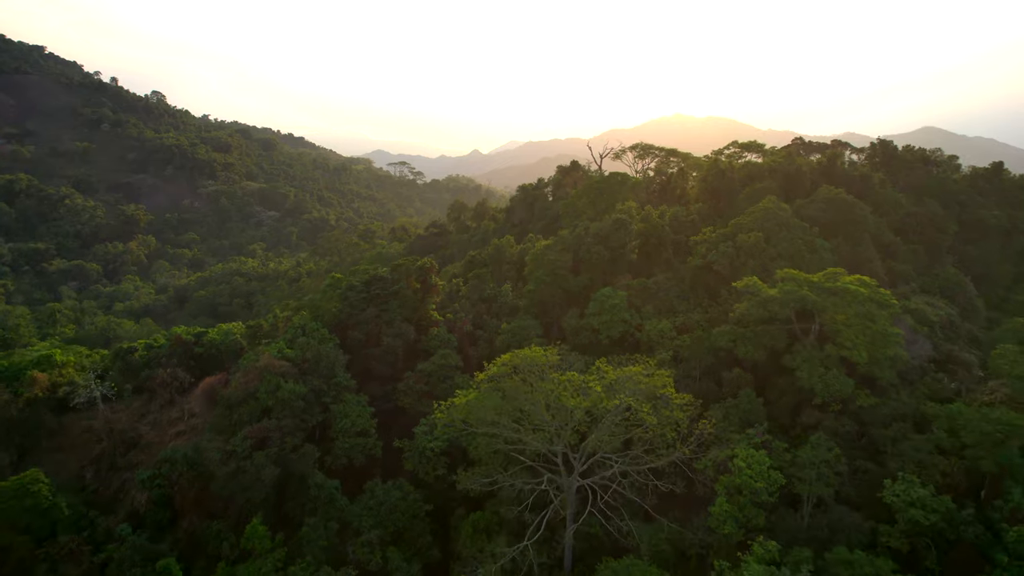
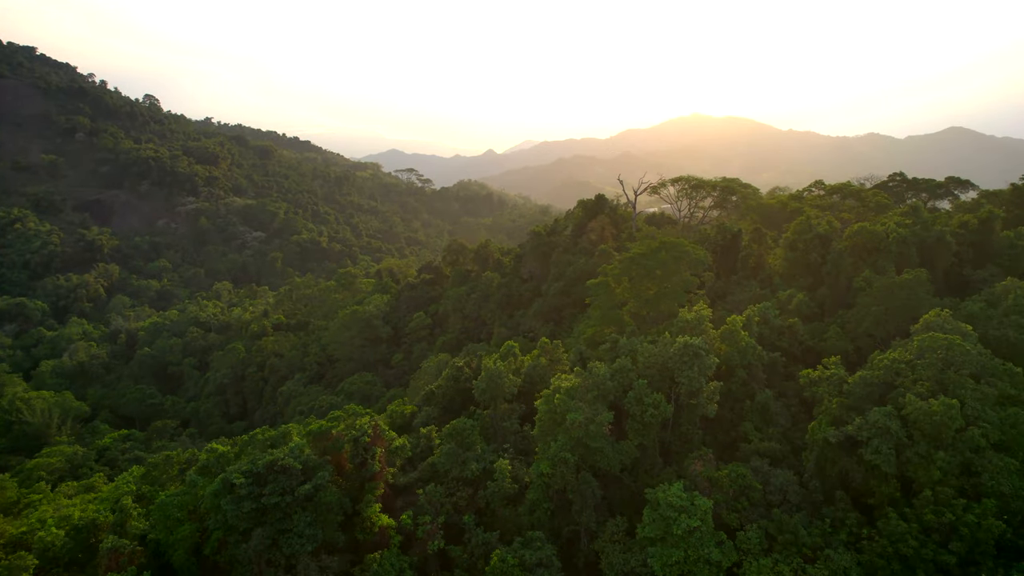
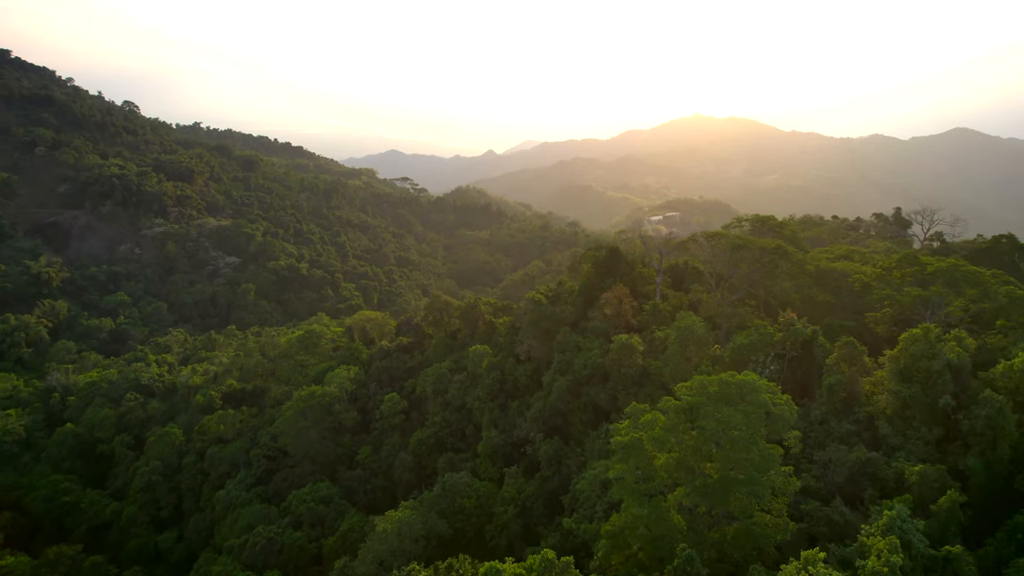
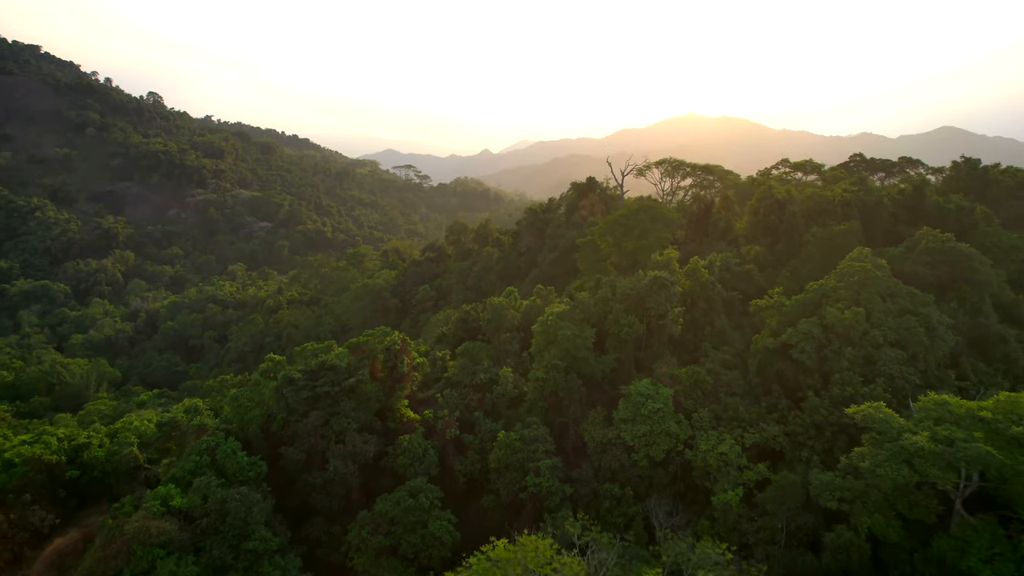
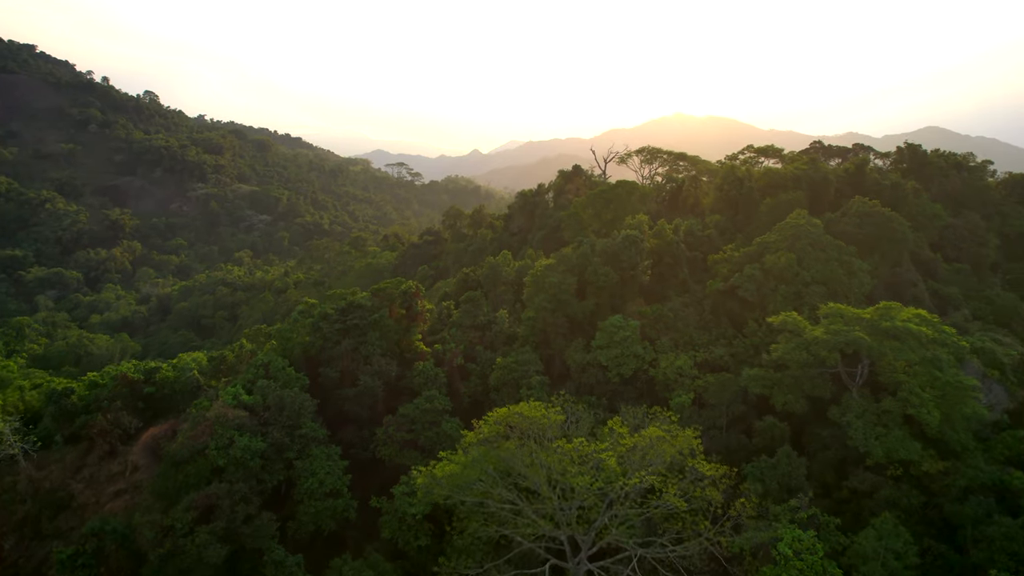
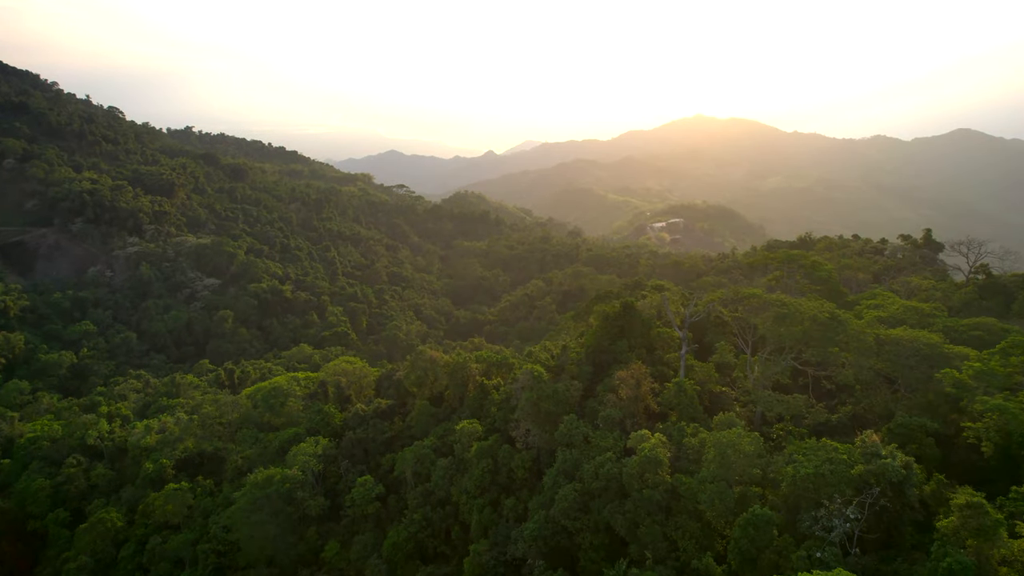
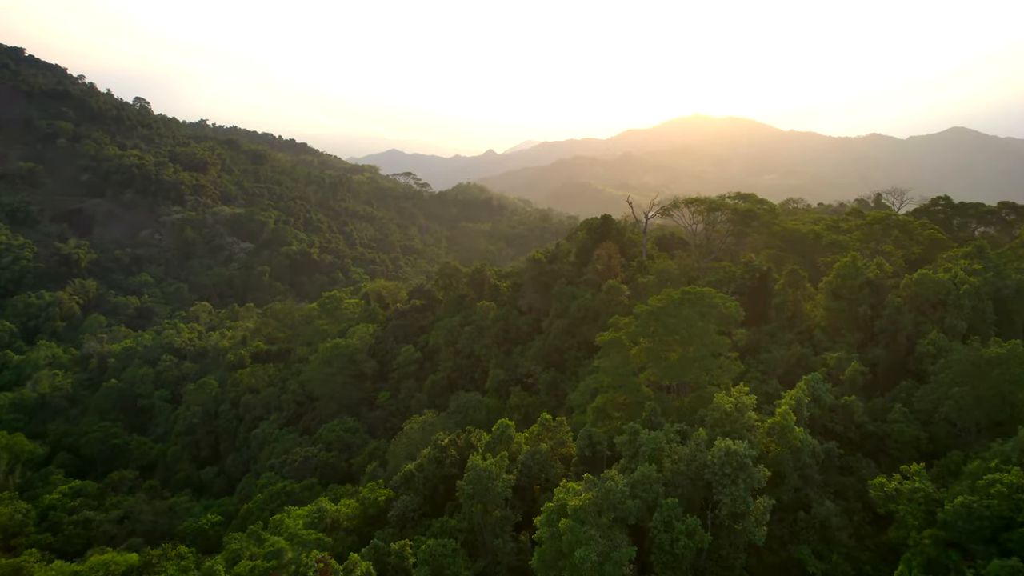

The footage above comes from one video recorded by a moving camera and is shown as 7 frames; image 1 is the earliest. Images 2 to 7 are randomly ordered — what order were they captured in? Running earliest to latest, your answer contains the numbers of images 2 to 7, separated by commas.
5, 4, 2, 7, 3, 6
